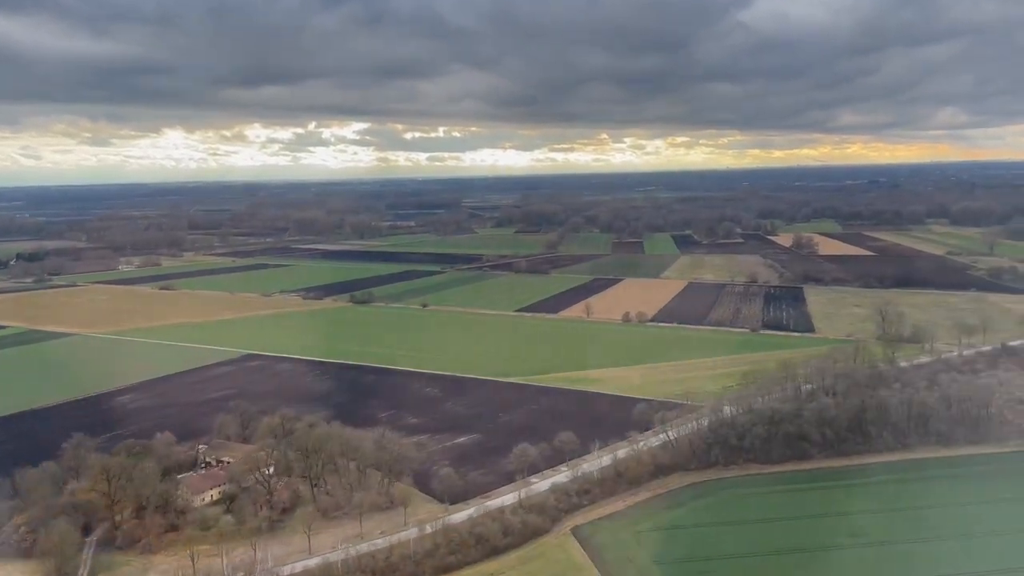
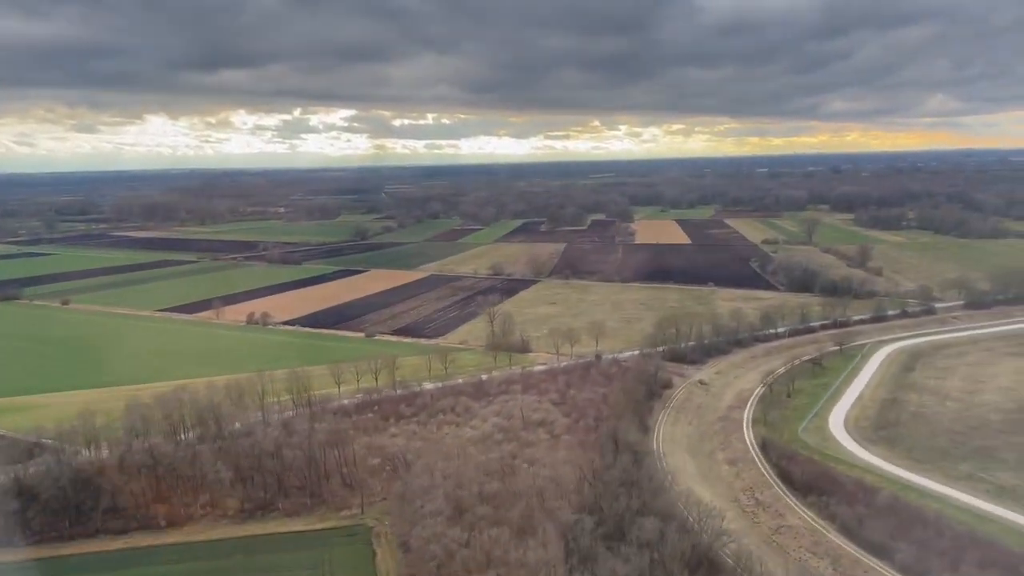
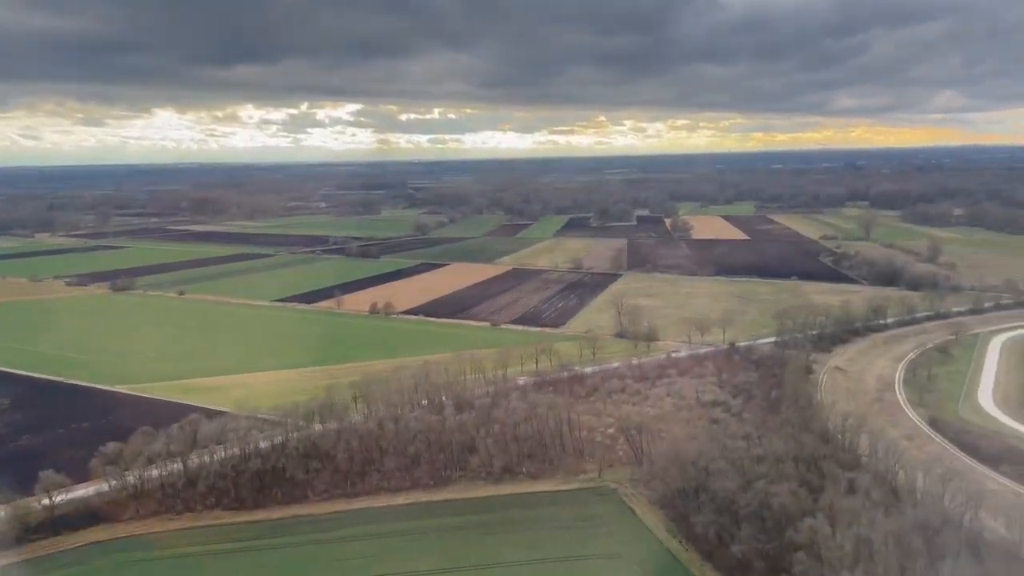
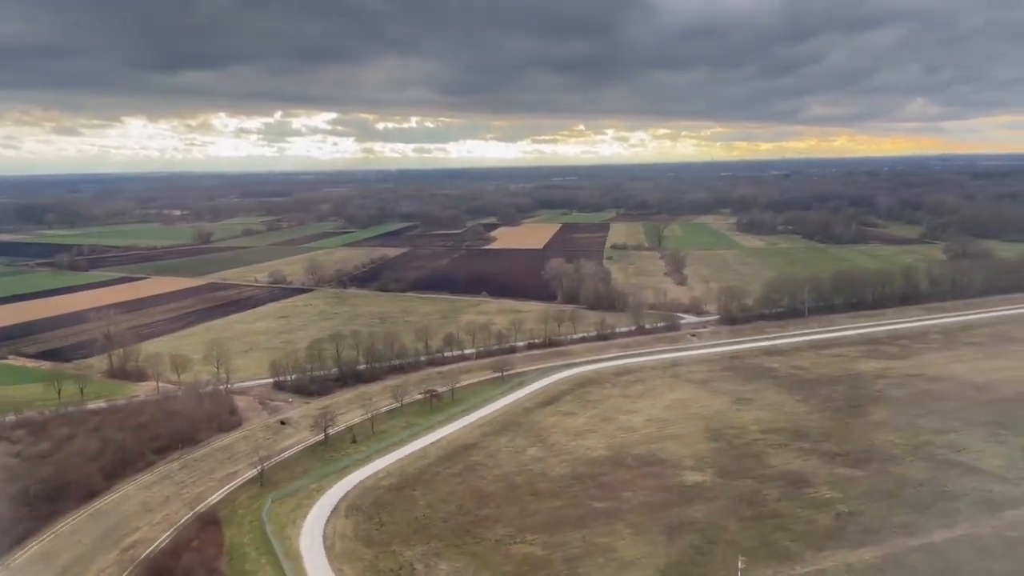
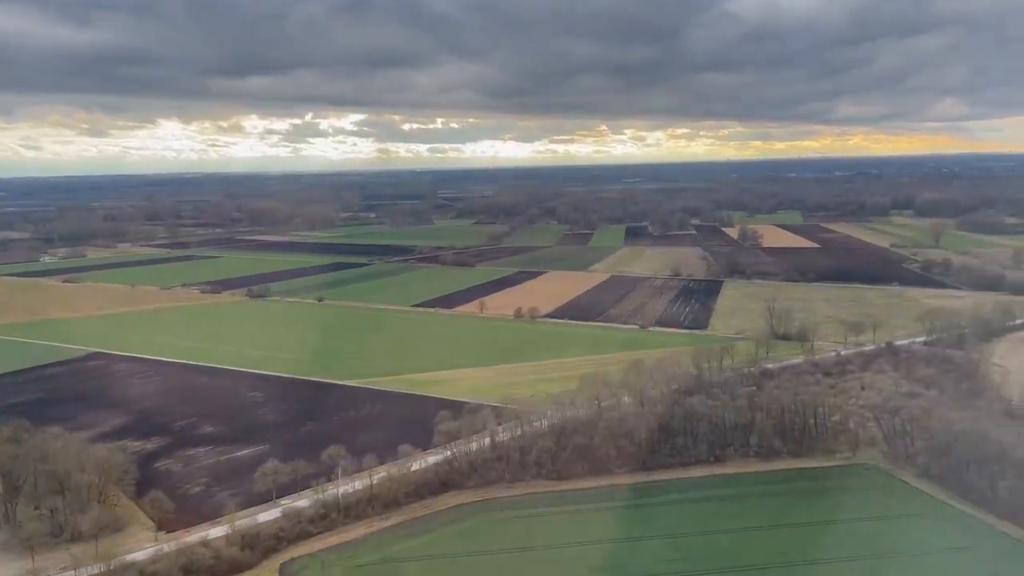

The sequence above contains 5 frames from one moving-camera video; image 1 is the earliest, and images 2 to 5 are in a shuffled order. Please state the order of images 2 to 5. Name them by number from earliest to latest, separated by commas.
5, 3, 2, 4
